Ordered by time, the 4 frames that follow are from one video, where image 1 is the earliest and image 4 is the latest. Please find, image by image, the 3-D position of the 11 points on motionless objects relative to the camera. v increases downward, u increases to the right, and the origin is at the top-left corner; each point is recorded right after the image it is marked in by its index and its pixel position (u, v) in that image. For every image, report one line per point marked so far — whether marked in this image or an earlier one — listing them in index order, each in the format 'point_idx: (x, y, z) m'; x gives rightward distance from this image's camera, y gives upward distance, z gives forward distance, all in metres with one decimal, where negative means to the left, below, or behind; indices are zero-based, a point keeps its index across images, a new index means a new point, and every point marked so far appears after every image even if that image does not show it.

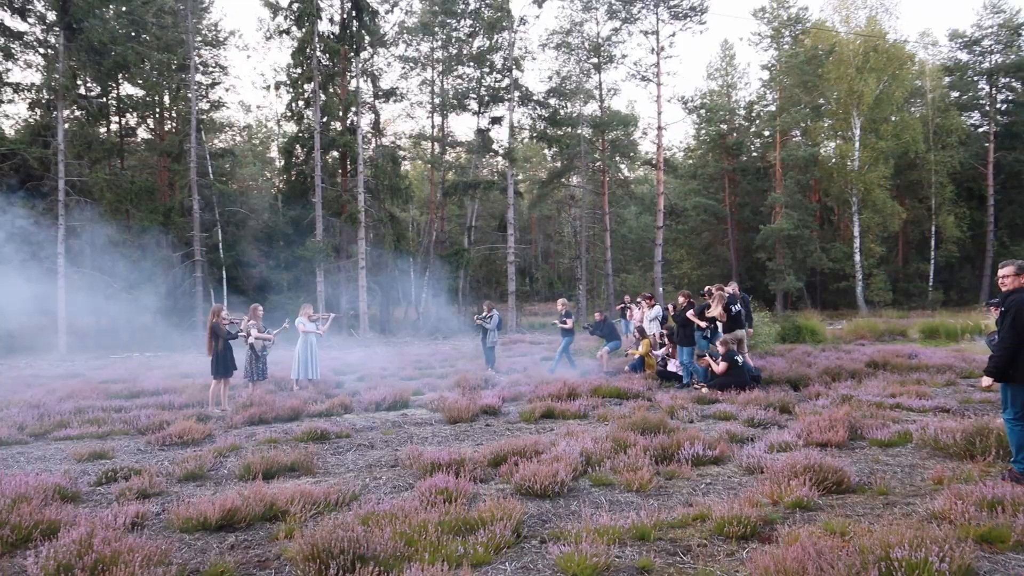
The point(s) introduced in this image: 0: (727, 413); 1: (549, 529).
0: (+3.2, -1.9, +9.3) m
1: (+0.3, -1.9, +4.9) m
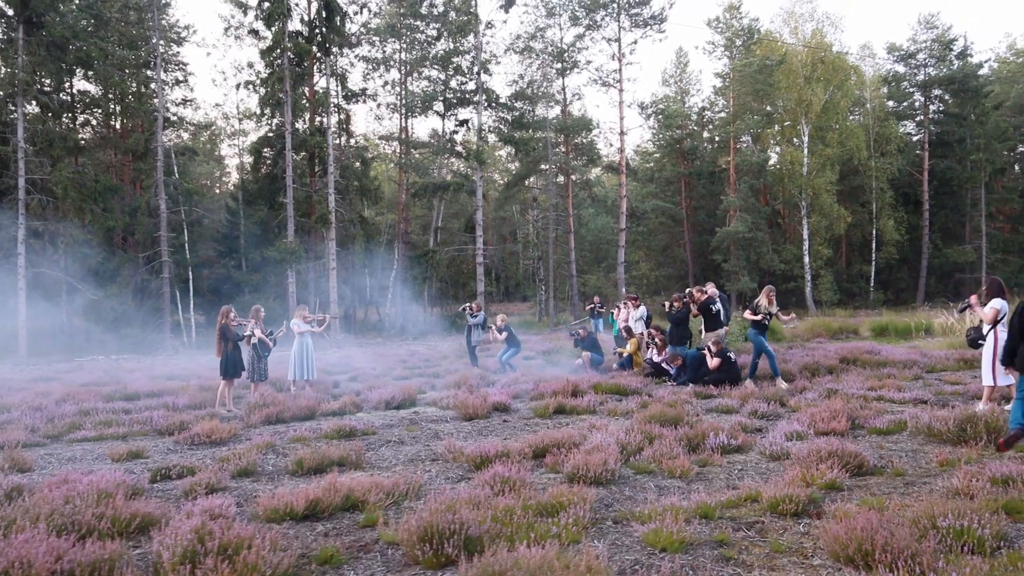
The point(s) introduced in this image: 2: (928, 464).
0: (+3.4, -1.9, +9.9) m
1: (+0.9, -1.9, +5.3) m
2: (+4.5, -1.9, +6.8) m
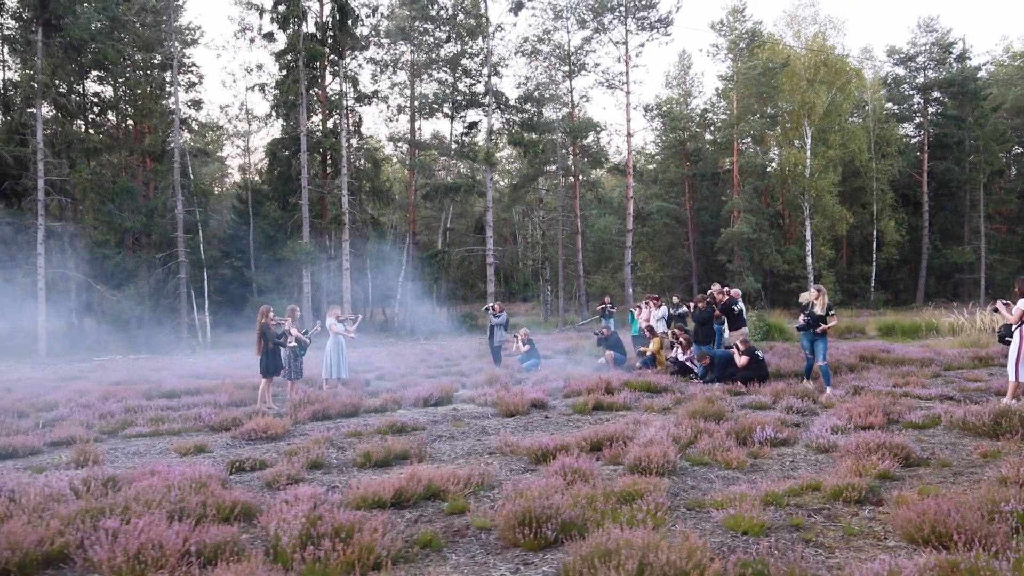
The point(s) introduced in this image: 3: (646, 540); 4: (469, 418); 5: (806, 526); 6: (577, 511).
0: (+4.1, -1.9, +10.2) m
1: (+1.6, -1.9, +5.6) m
2: (+5.2, -1.9, +7.0) m
3: (+0.9, -1.7, +4.1) m
4: (-0.7, -2.1, +10.3) m
5: (+2.3, -1.9, +5.0) m
6: (+0.5, -1.7, +4.9) m
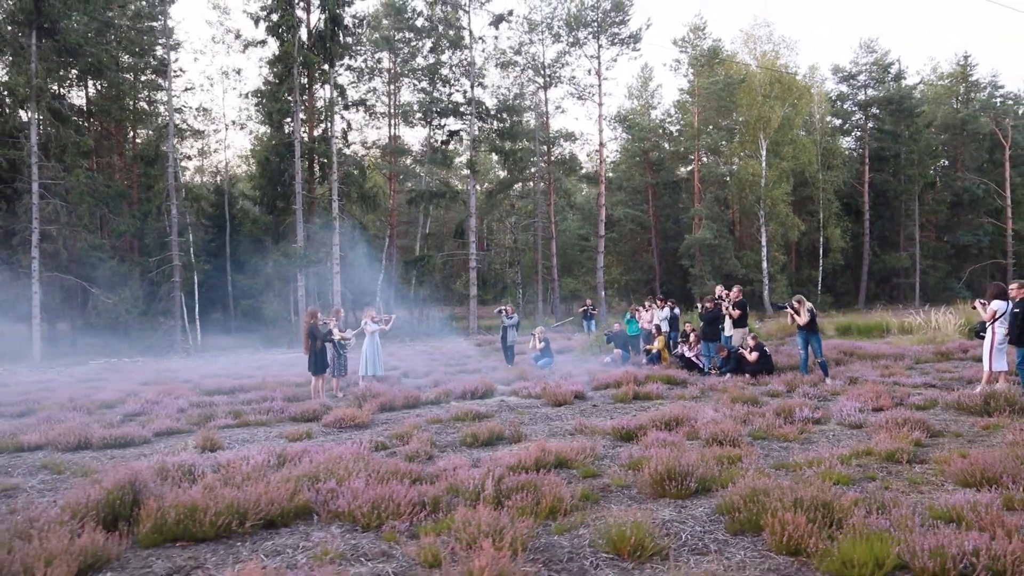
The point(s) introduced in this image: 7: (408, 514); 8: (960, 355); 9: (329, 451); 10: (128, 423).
0: (+5.0, -1.9, +11.6) m
1: (+2.8, -1.9, +6.8) m
2: (+6.3, -1.9, +8.5) m
3: (+2.3, -1.6, +5.2) m
4: (+0.2, -2.2, +11.3) m
5: (+3.6, -1.9, +6.2) m
6: (+1.8, -1.7, +6.0) m
7: (-0.8, -1.8, +5.0) m
8: (+12.7, -1.9, +17.7) m
9: (-2.0, -1.8, +6.8) m
10: (-6.0, -2.1, +9.8) m
